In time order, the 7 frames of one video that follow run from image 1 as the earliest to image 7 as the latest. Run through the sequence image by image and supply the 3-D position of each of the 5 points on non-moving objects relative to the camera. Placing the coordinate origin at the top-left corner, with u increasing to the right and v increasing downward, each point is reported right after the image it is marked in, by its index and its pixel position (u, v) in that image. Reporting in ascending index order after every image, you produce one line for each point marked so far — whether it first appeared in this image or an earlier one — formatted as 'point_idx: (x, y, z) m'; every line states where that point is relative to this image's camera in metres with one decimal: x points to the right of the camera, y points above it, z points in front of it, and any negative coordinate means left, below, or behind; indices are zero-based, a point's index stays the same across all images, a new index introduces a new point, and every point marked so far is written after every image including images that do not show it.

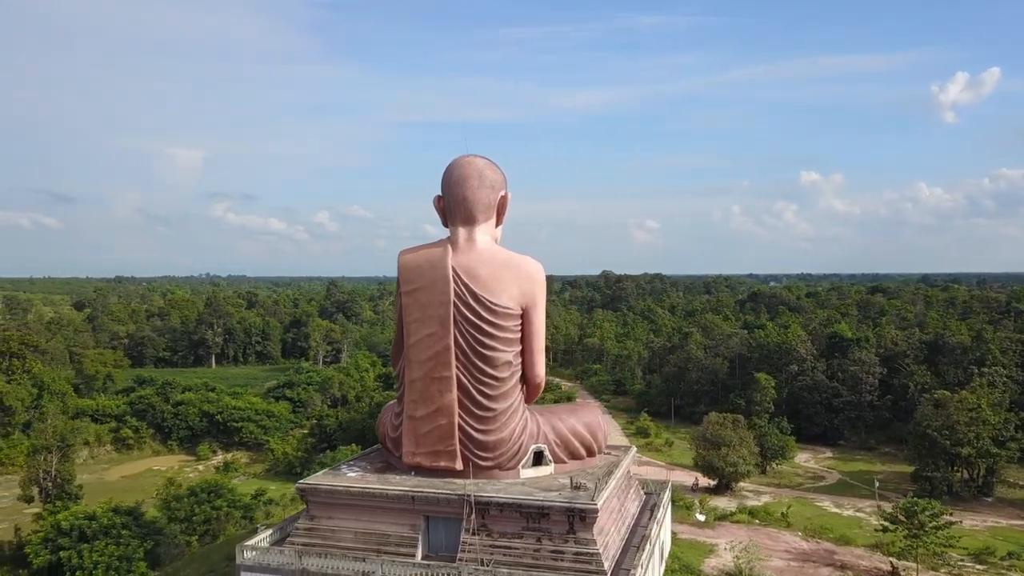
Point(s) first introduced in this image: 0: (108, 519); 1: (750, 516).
0: (-6.8, -3.9, +11.5) m
1: (+5.7, -5.1, +15.5) m
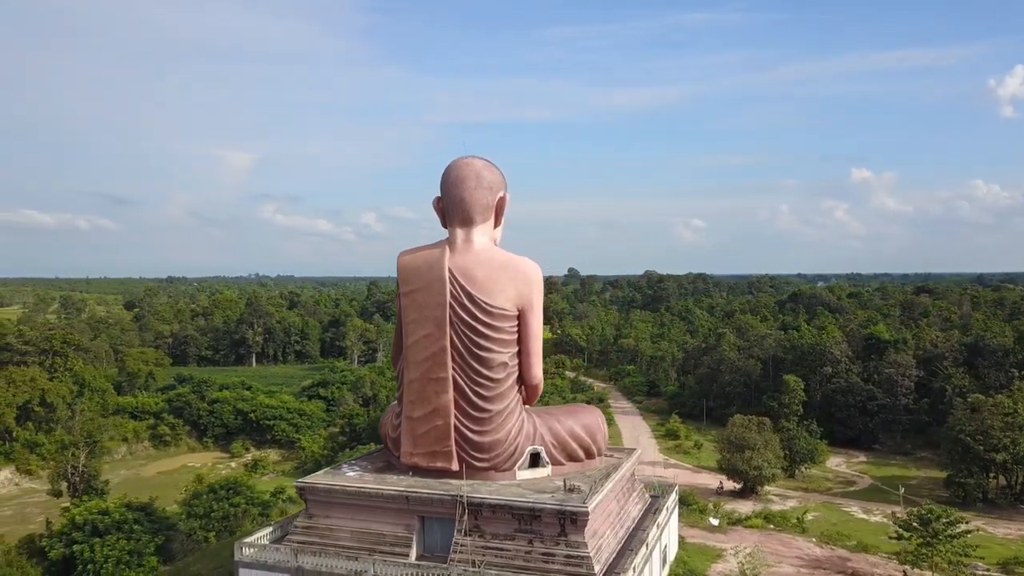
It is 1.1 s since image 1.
0: (-6.7, -3.9, +11.8) m
1: (+5.9, -5.1, +15.2) m
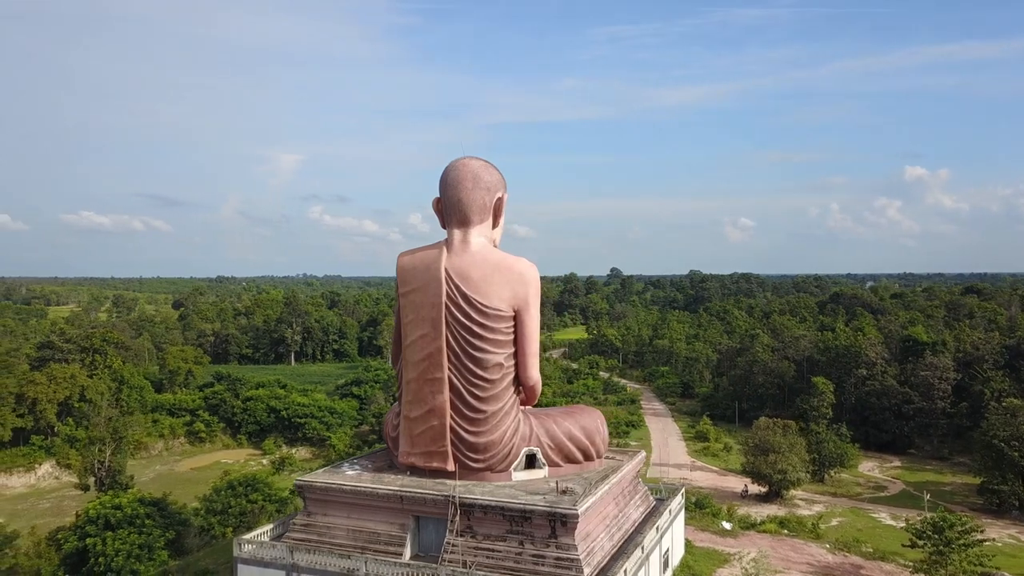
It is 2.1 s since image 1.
0: (-6.7, -3.9, +12.1) m
1: (+6.1, -5.1, +14.9) m
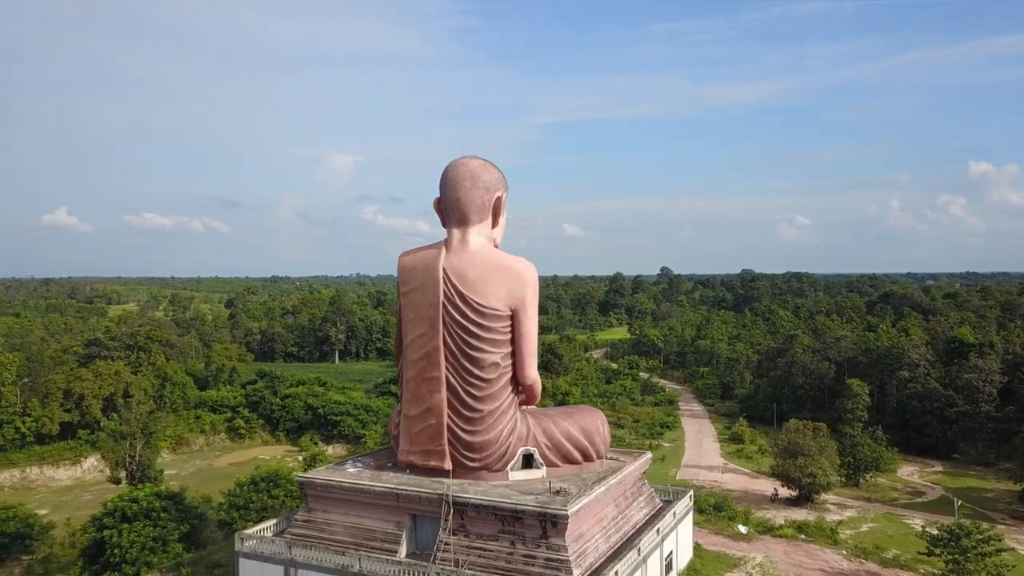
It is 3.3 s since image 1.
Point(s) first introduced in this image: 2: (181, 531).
0: (-6.5, -3.9, +12.4) m
1: (+6.3, -5.1, +14.5) m
2: (-6.0, -4.4, +12.4) m
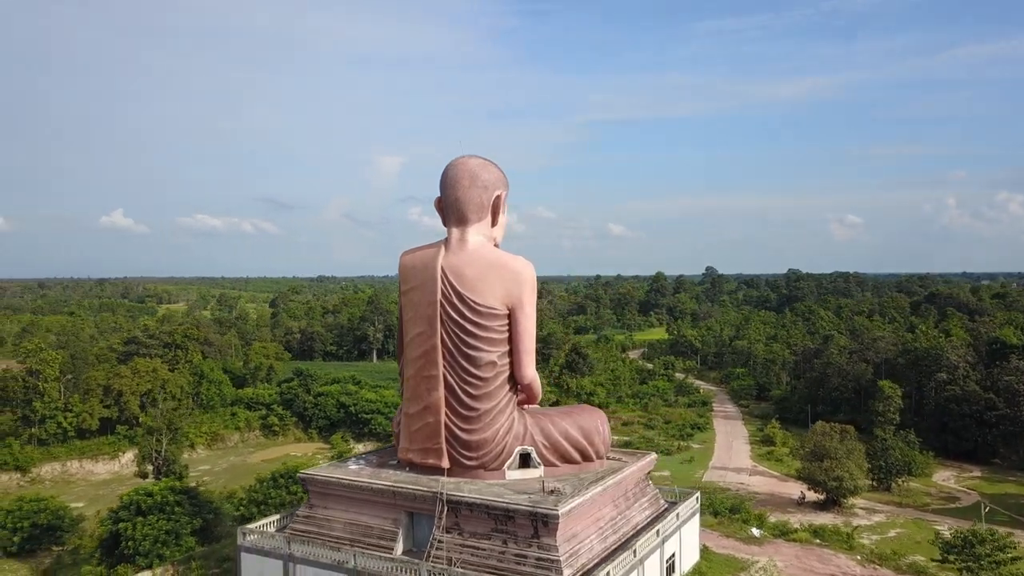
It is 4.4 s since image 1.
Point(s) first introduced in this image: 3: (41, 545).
0: (-6.4, -3.8, +12.7) m
1: (+6.5, -5.1, +14.2) m
2: (-5.9, -4.4, +12.7) m
3: (-12.4, -6.8, +18.2) m
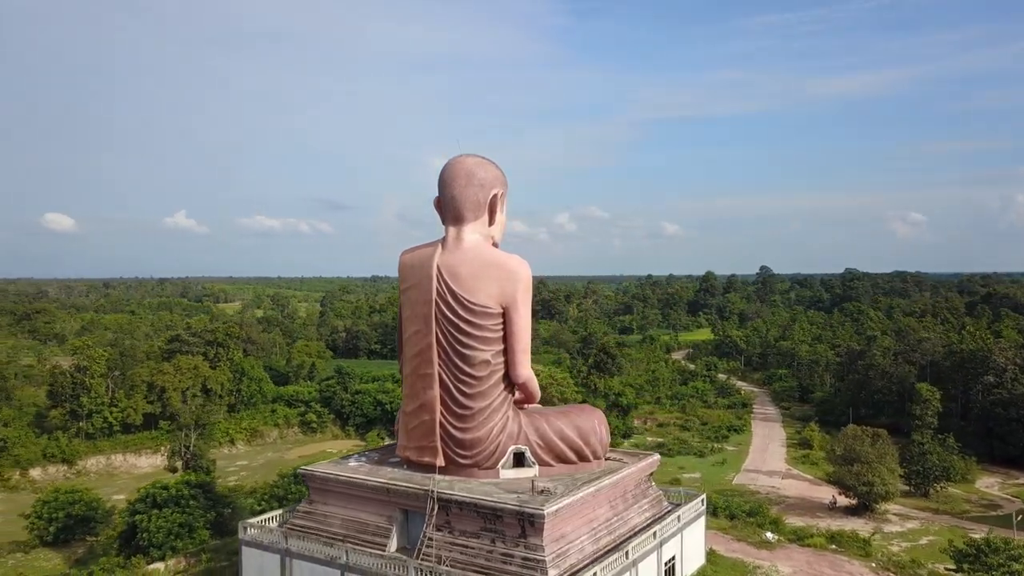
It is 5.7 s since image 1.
0: (-6.3, -3.8, +13.1) m
1: (+6.7, -5.1, +13.9) m
2: (-5.7, -4.4, +13.0) m
3: (-12.0, -6.8, +18.9) m
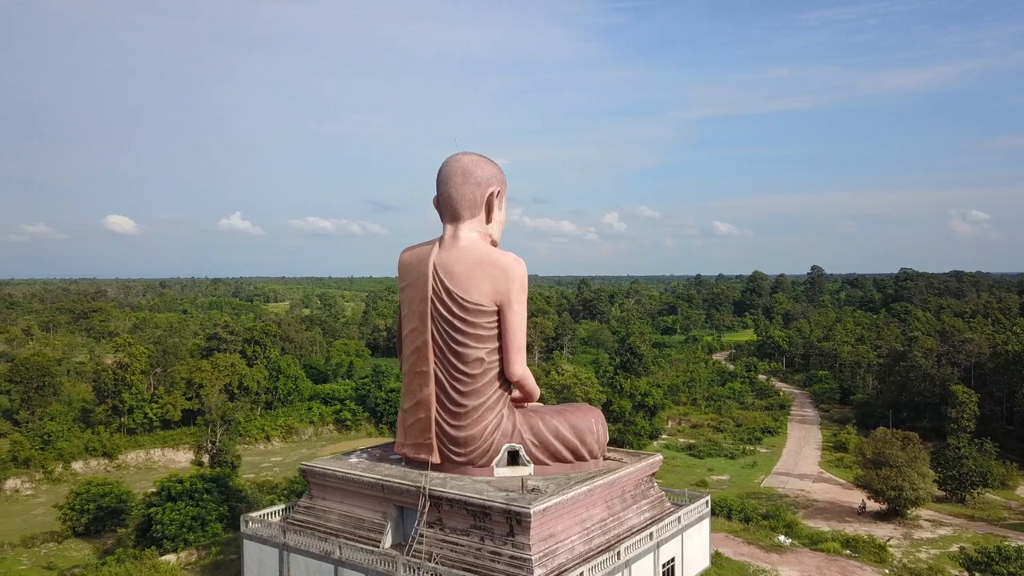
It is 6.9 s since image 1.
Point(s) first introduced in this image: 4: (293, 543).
0: (-6.2, -3.8, +13.4) m
1: (+6.9, -5.1, +13.5) m
2: (-5.6, -4.3, +13.3) m
3: (-11.6, -6.7, +19.5) m
4: (-2.9, -3.4, +9.2) m
